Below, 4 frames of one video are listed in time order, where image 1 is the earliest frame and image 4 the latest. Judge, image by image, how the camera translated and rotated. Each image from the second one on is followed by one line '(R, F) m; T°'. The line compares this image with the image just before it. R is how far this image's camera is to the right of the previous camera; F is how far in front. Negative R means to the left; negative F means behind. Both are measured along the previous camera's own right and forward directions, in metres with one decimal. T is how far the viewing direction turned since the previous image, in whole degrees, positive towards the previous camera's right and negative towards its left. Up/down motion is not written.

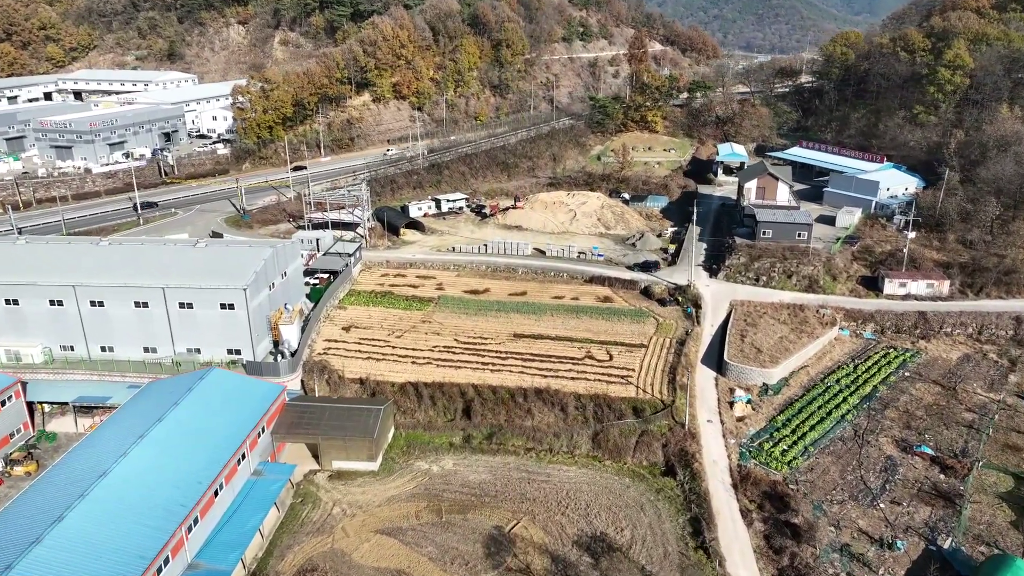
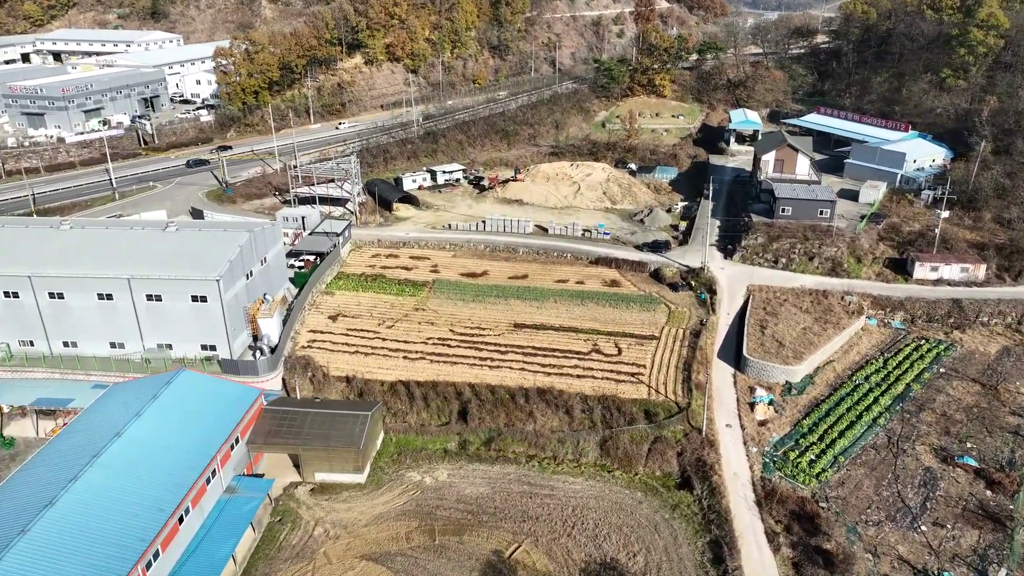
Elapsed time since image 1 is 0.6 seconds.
(0.0, +2.4) m; 0°
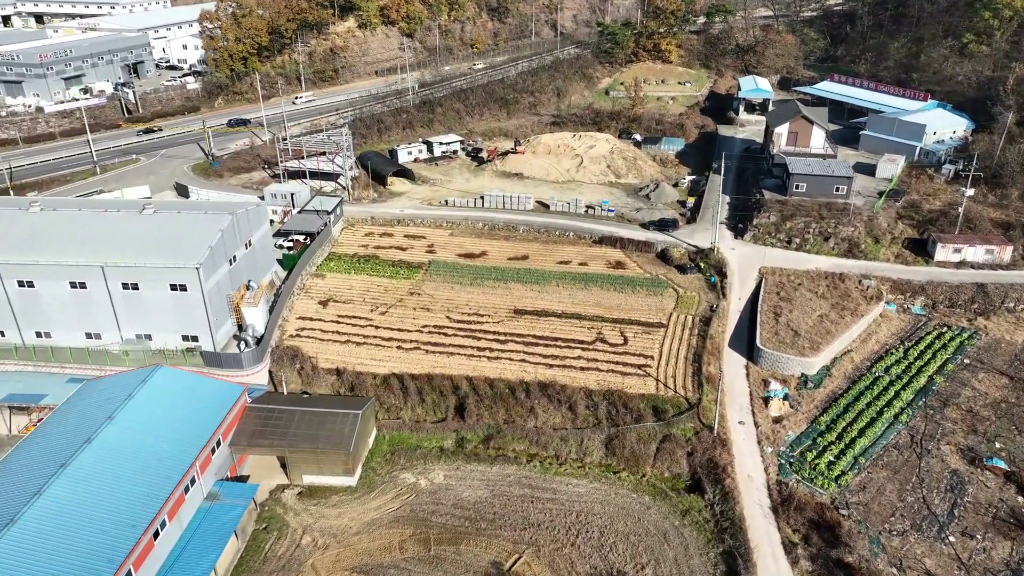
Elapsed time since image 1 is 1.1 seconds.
(0.0, +1.5) m; 0°
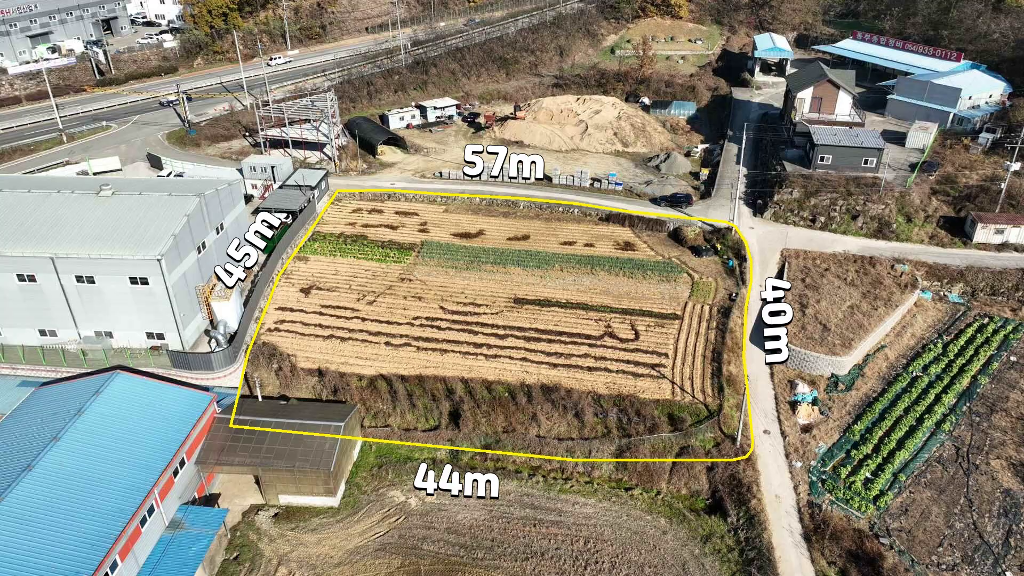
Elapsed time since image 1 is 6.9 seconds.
(0.0, +2.4) m; 0°
